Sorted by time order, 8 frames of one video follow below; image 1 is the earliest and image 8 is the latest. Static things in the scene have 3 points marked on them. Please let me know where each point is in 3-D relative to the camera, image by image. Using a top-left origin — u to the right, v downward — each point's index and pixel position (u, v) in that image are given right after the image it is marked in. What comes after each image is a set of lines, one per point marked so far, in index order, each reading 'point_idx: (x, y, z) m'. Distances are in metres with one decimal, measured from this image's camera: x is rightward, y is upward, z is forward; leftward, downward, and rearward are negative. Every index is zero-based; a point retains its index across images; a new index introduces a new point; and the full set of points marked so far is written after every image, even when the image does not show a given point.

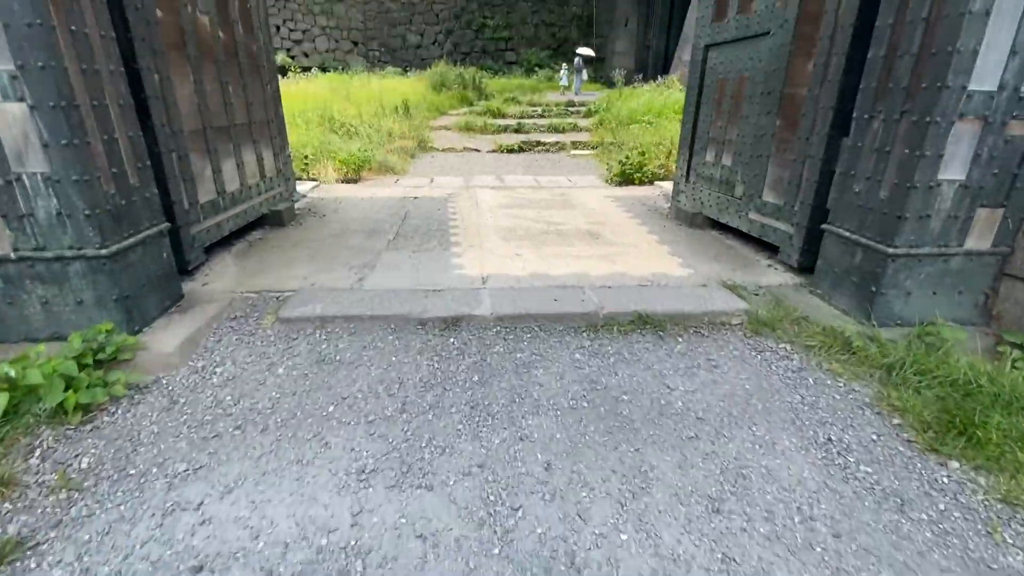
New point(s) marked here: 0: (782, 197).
0: (+0.9, +0.3, +1.6) m
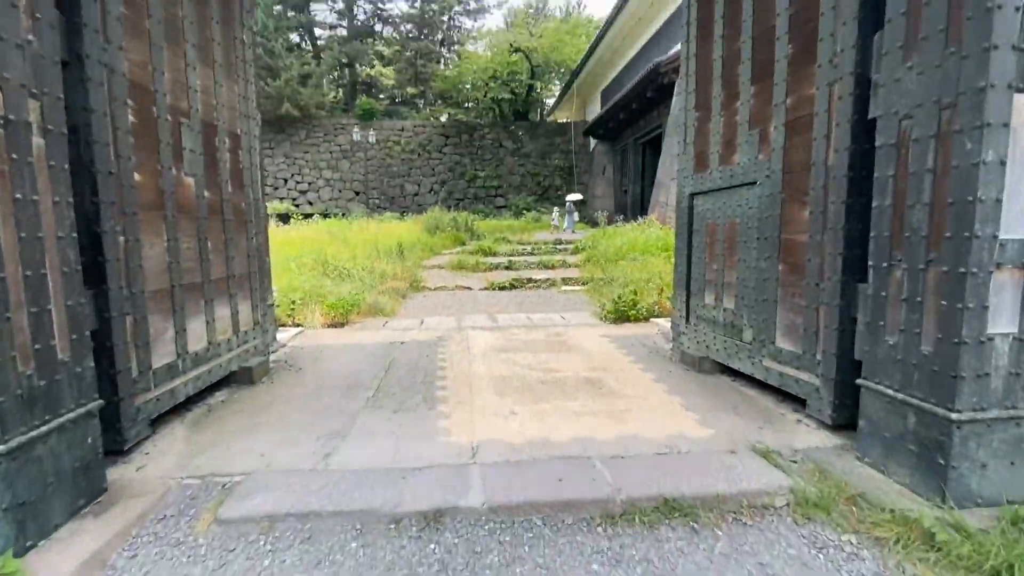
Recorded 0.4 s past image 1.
0: (+0.9, -0.2, +1.5) m
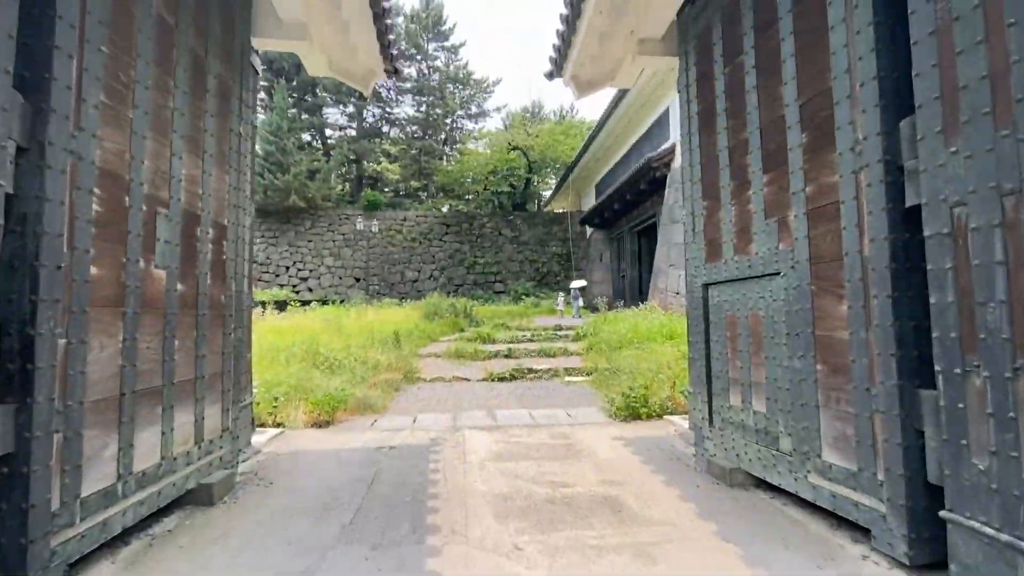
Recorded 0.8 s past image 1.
0: (+0.9, -0.4, +1.2) m
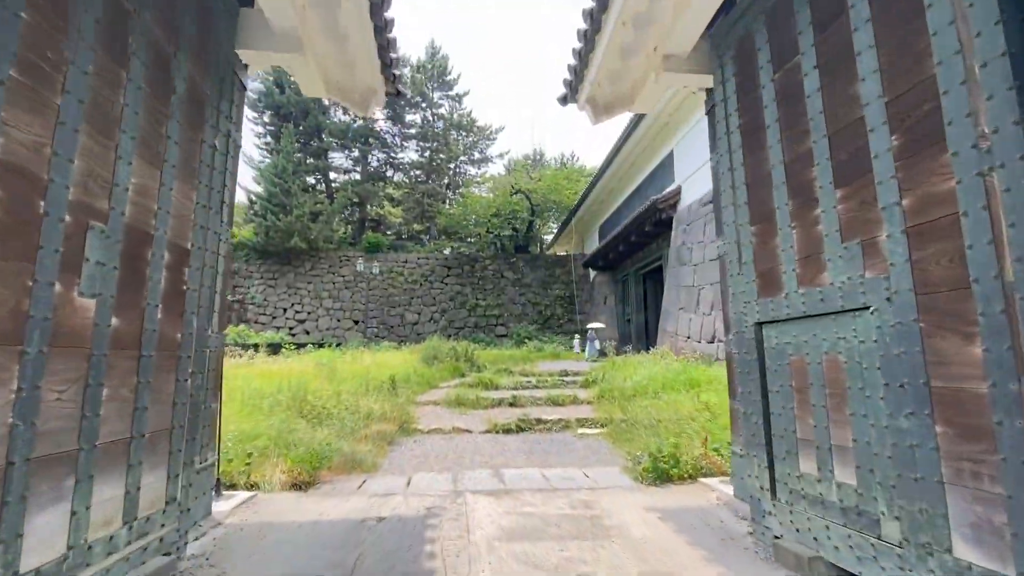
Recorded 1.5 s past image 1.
0: (+0.9, -0.5, +0.9) m
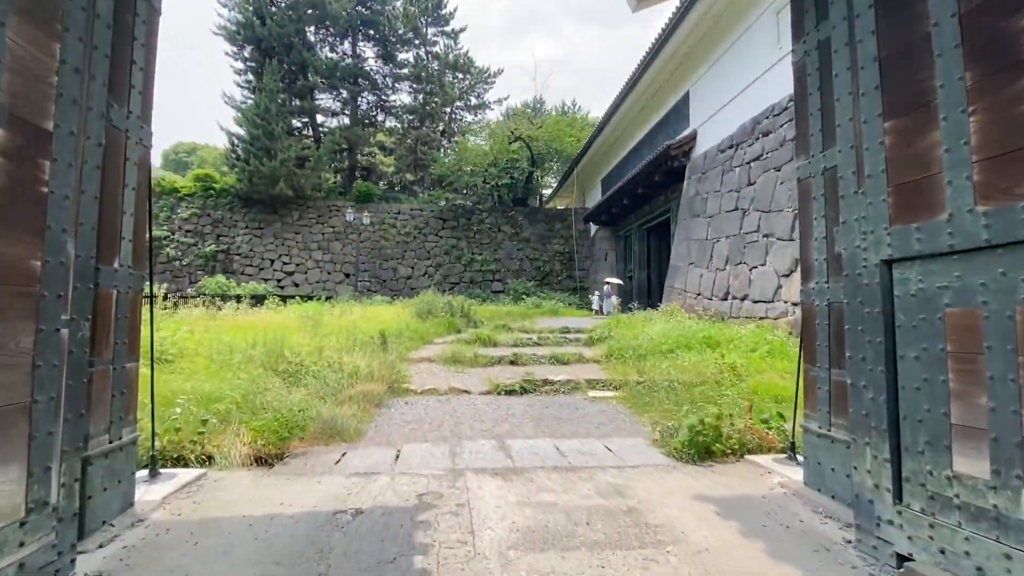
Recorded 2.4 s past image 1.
0: (+1.0, -0.4, +0.5) m
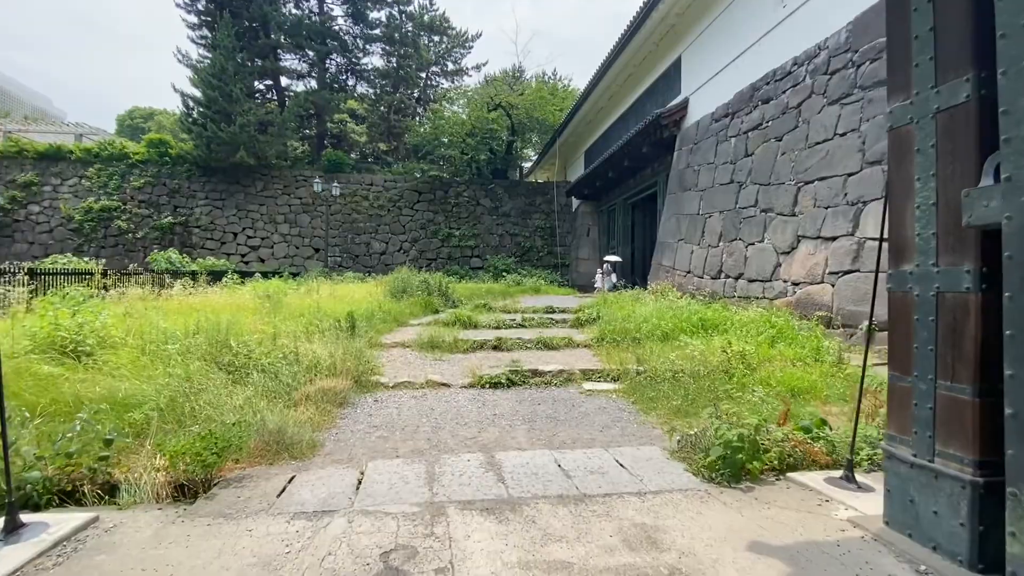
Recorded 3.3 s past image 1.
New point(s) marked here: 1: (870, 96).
0: (+1.1, -0.4, +0.1) m
1: (+3.1, +1.6, +4.1) m
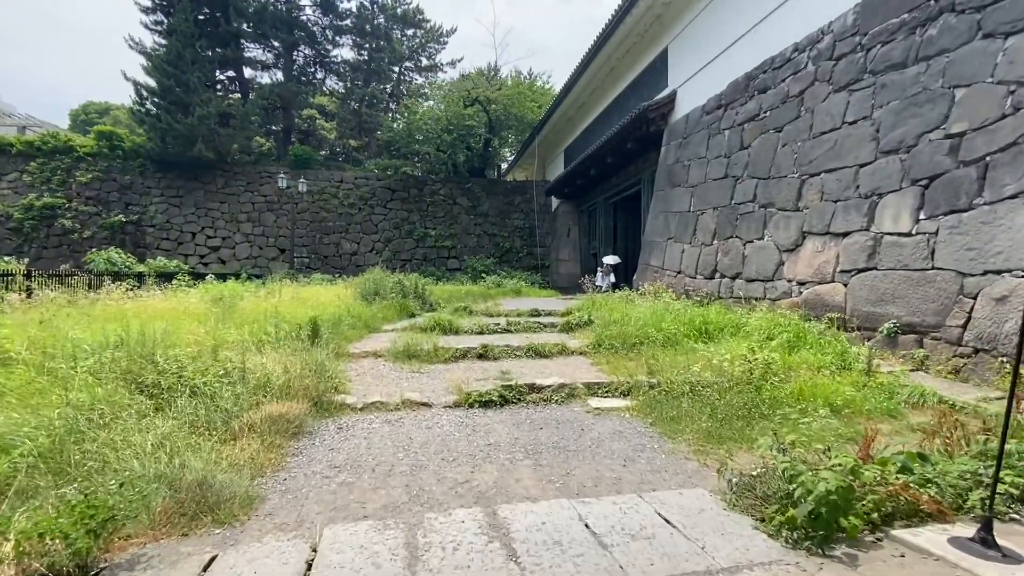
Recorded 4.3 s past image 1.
0: (+1.2, -0.4, -0.3) m
1: (+3.0, +1.7, +3.8) m
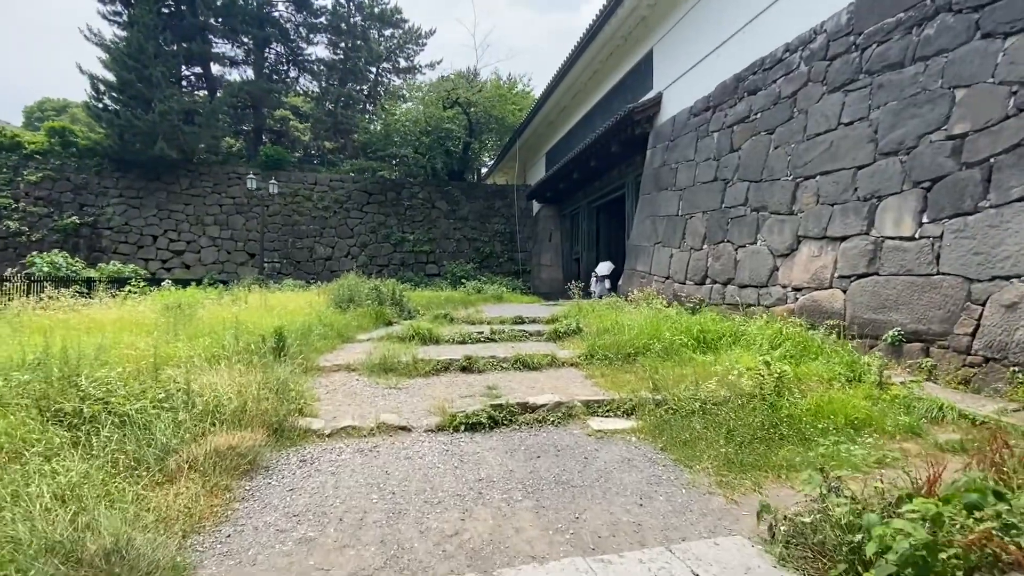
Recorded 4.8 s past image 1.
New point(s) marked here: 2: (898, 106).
0: (+1.2, -0.4, -0.5) m
1: (+2.9, +1.6, +3.7) m
2: (+2.9, +1.3, +3.5) m
